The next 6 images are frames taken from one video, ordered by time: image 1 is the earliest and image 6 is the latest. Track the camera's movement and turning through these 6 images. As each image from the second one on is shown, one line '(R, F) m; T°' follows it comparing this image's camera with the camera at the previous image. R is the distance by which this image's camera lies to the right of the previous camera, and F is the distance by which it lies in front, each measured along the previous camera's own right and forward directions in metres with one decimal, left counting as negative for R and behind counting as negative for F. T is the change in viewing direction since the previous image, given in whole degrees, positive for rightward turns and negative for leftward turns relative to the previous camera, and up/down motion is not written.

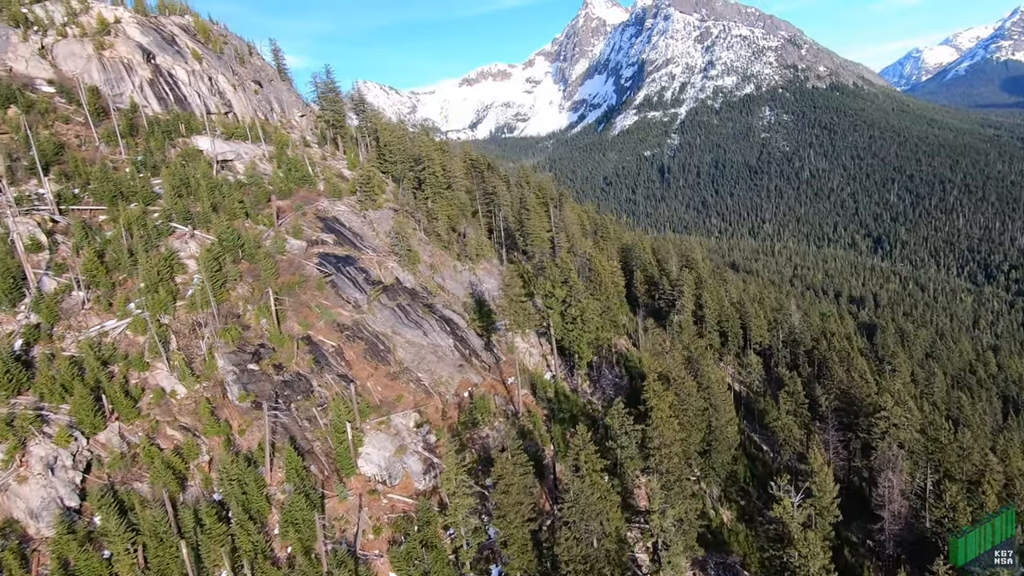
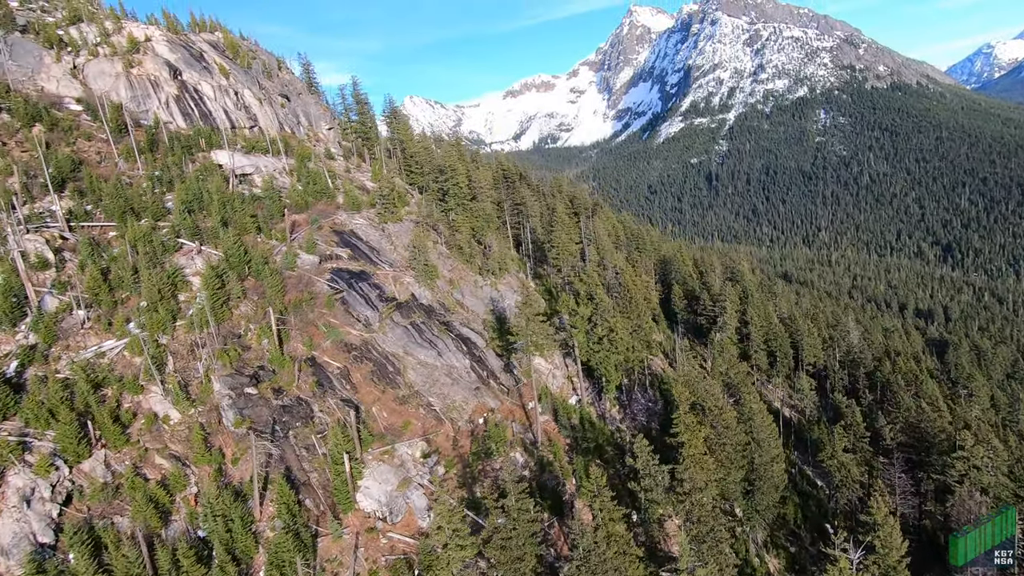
(+2.5, +4.2) m; -5°
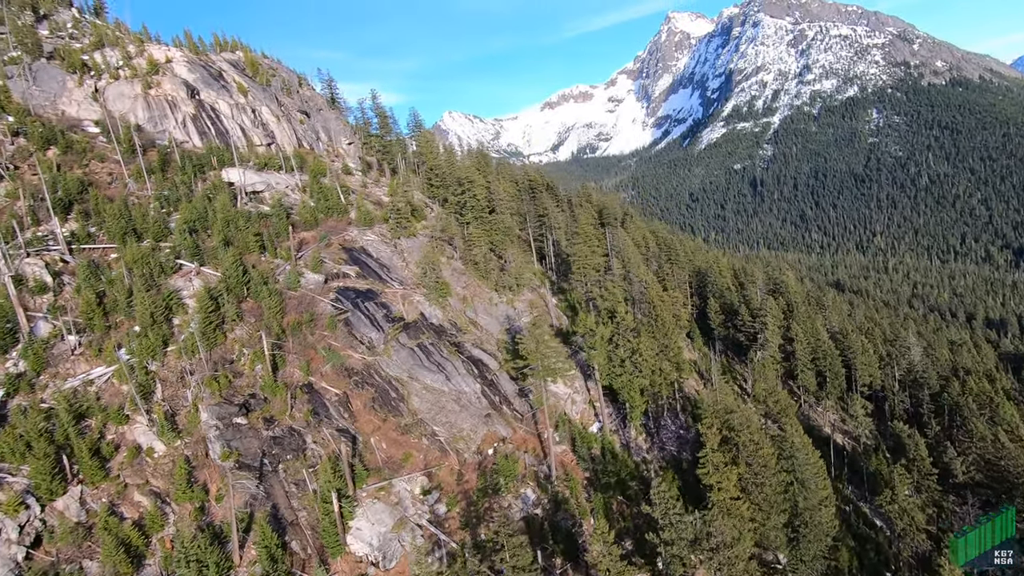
(+2.6, +4.0) m; -4°
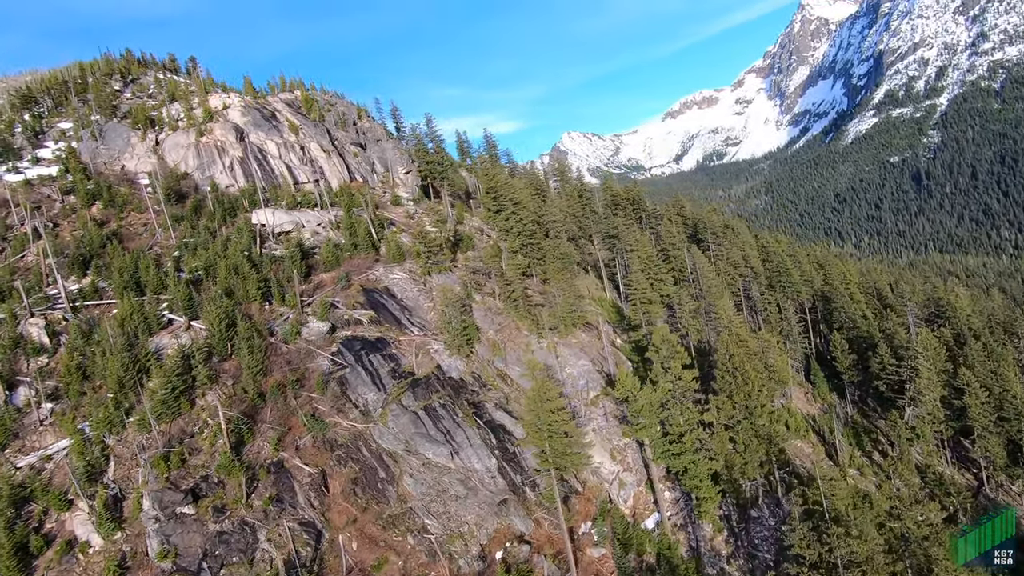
(+8.0, +11.6) m; -13°
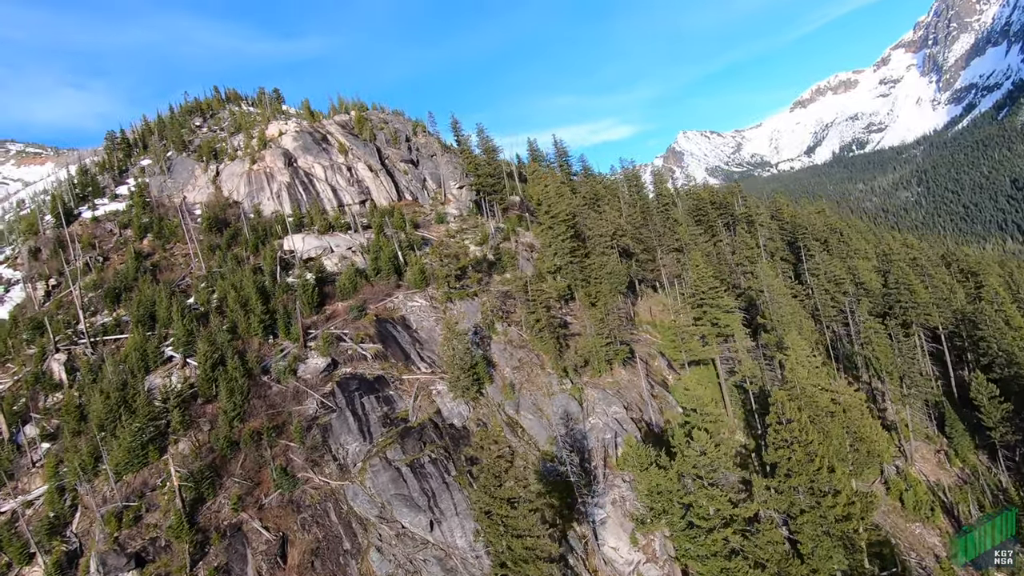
(+7.8, +8.1) m; -12°
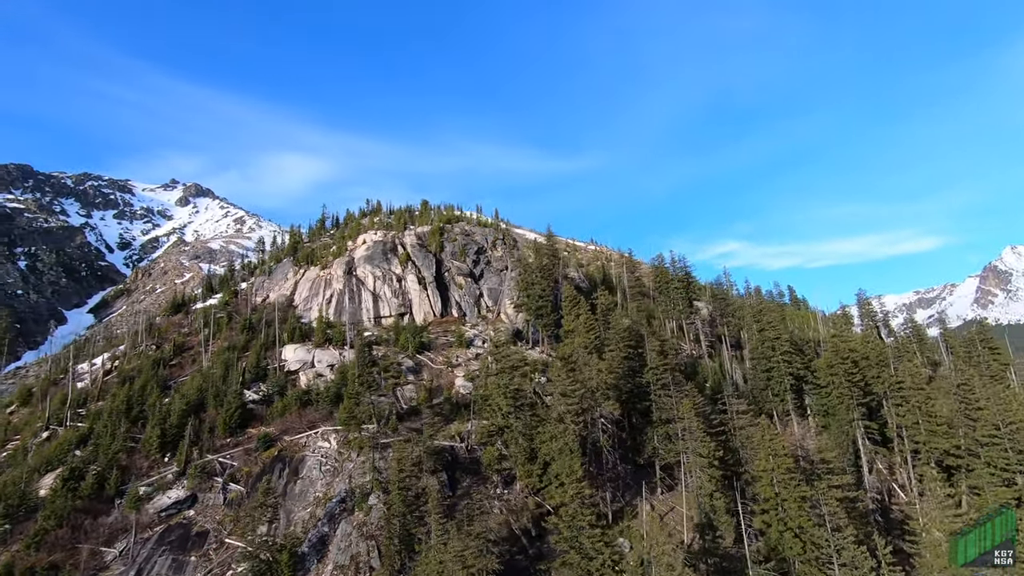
(+22.7, +16.5) m; -27°
